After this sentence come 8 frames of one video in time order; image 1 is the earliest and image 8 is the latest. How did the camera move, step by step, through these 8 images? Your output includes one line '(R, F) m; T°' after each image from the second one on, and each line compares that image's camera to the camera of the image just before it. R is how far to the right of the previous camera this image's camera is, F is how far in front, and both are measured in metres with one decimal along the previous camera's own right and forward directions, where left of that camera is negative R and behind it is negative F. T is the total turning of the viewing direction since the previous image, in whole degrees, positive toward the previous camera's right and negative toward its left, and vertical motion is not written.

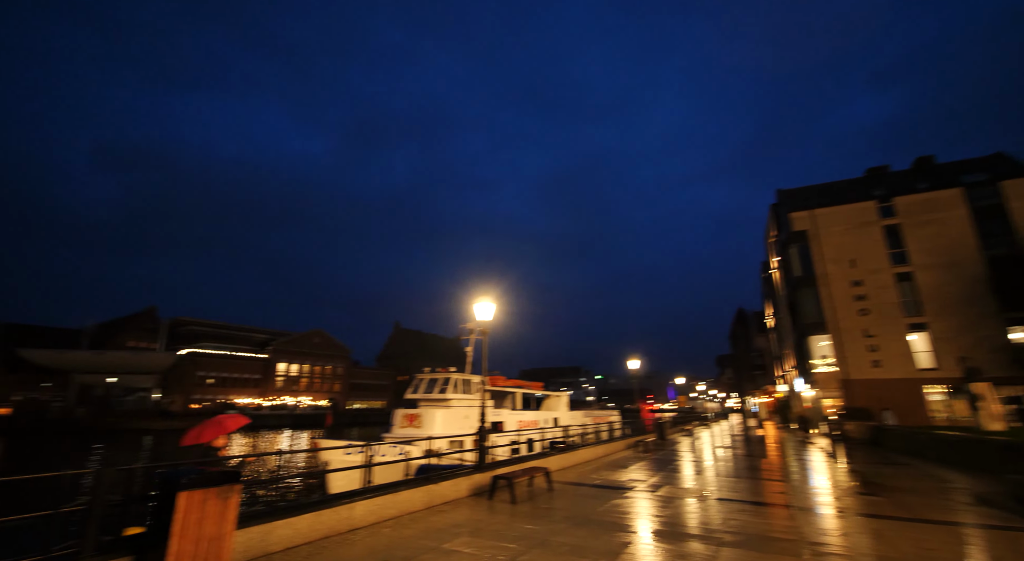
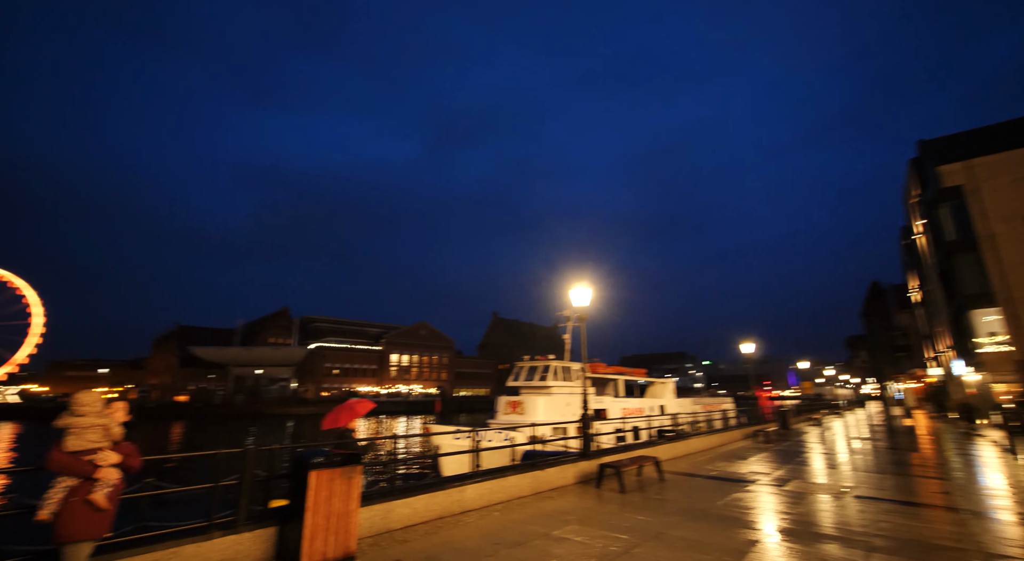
(0.0, +0.1) m; -10°
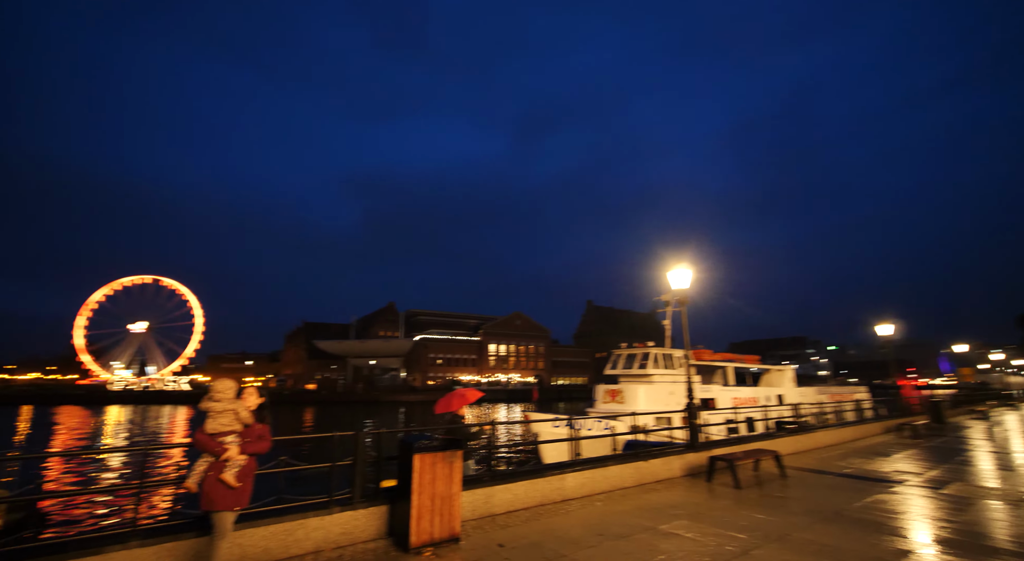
(0.0, +0.2) m; -10°
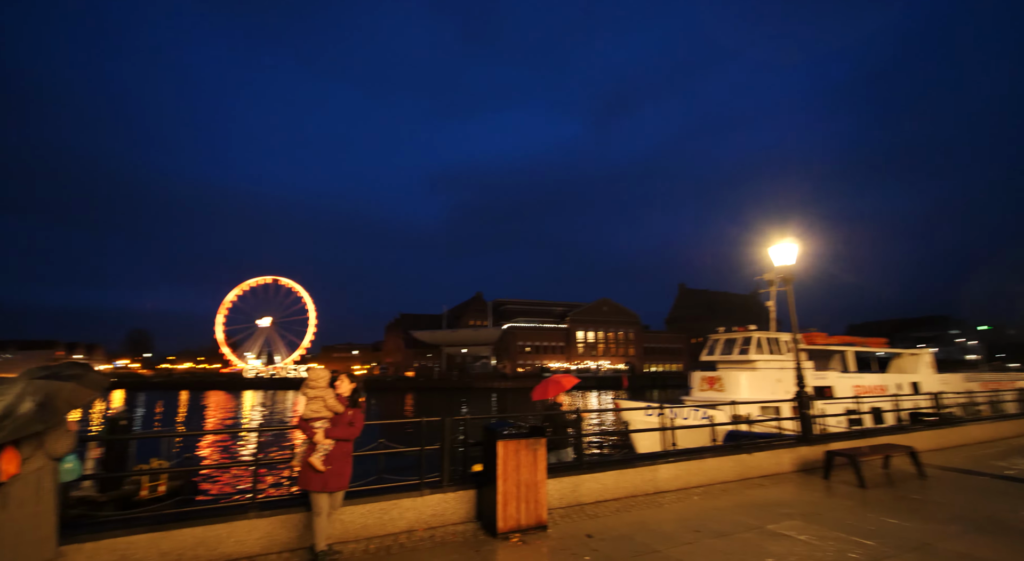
(0.0, +0.3) m; -9°
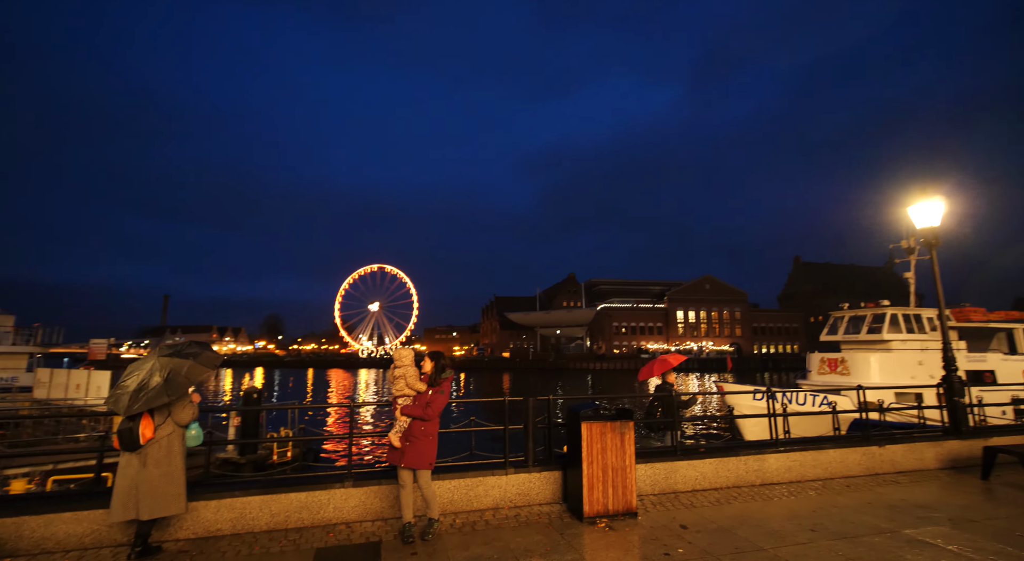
(+0.1, +0.4) m; -10°
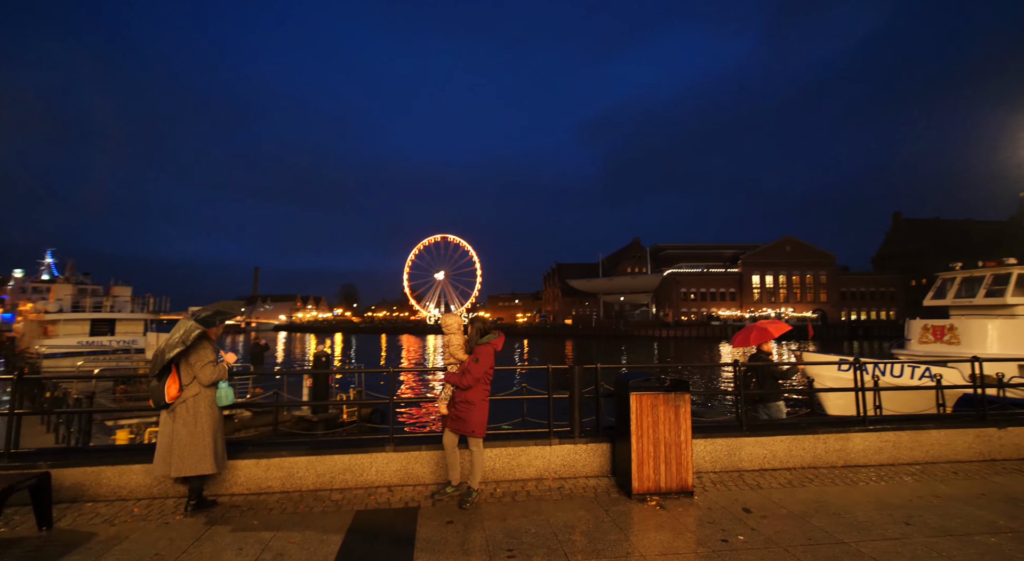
(+0.2, +0.5) m; -7°
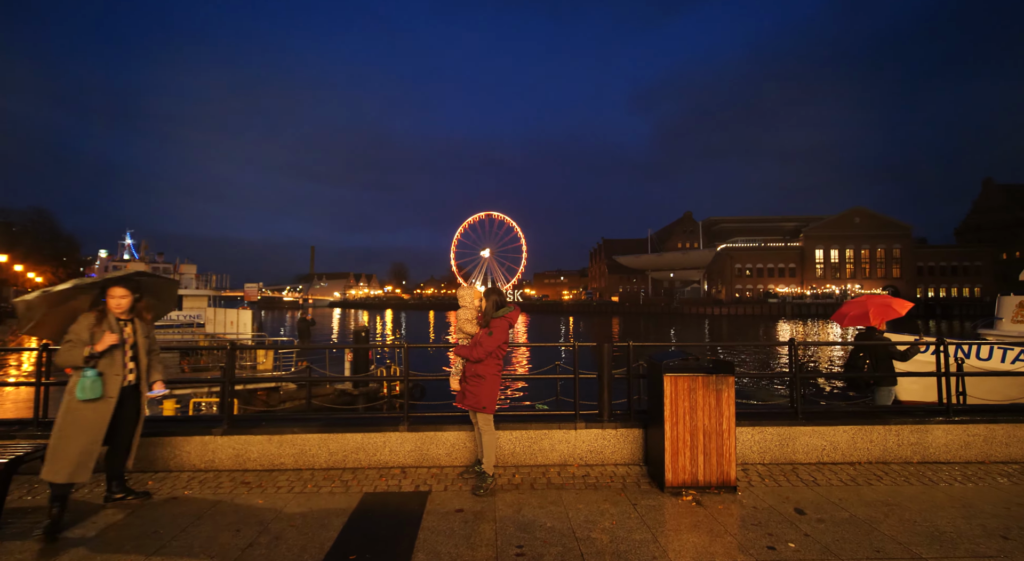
(+0.3, +0.6) m; -5°
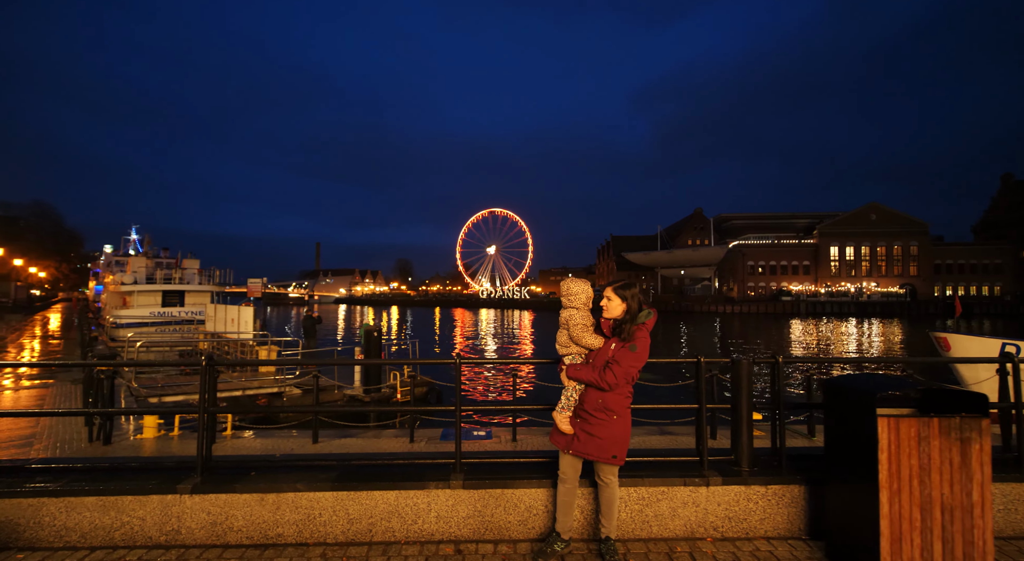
(-0.7, +1.8) m; 0°
